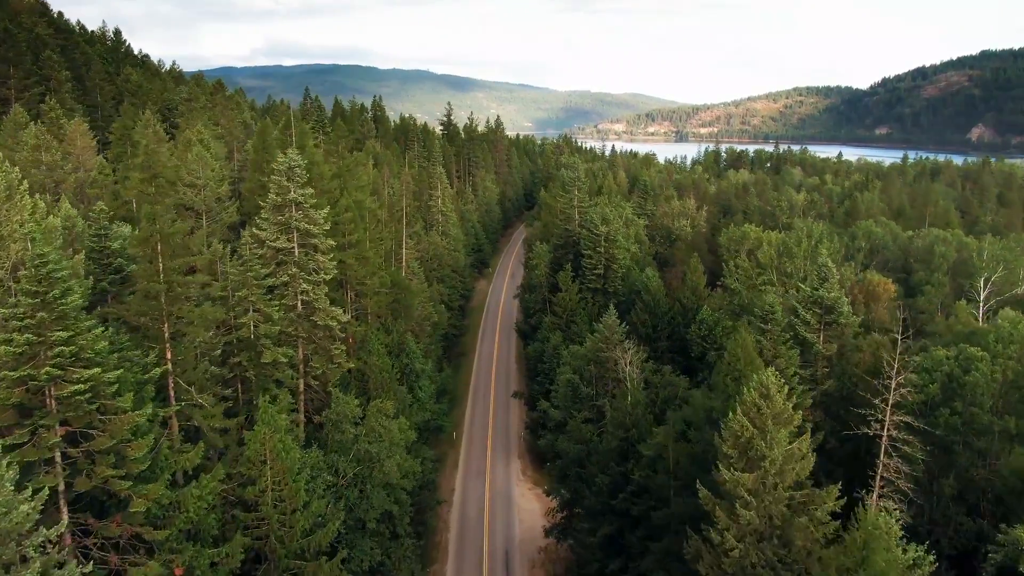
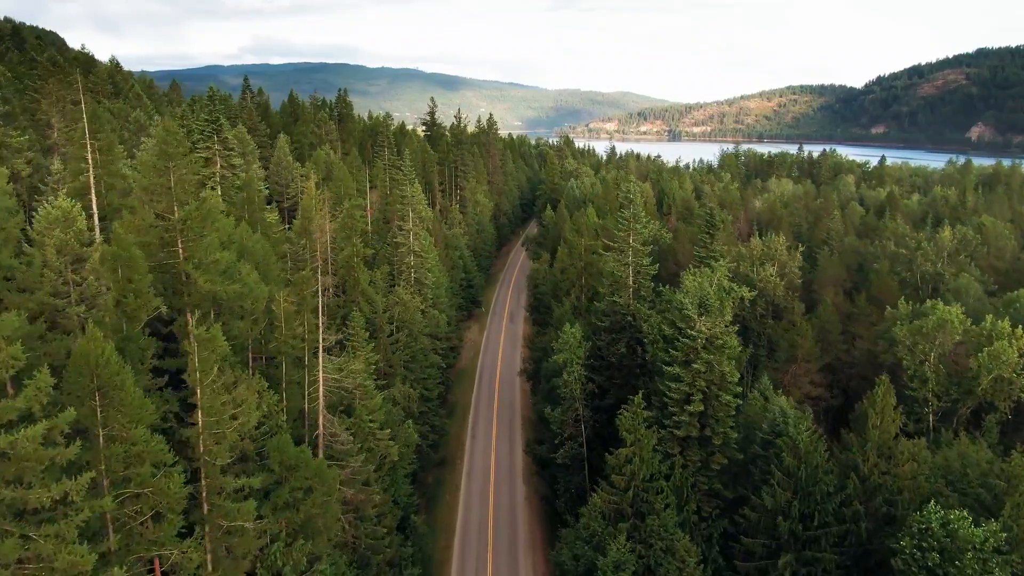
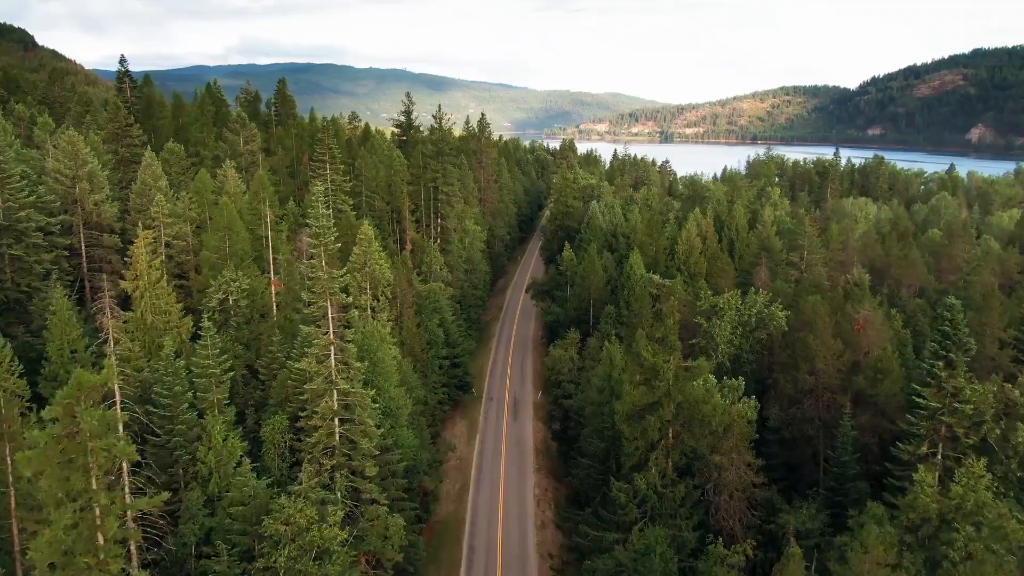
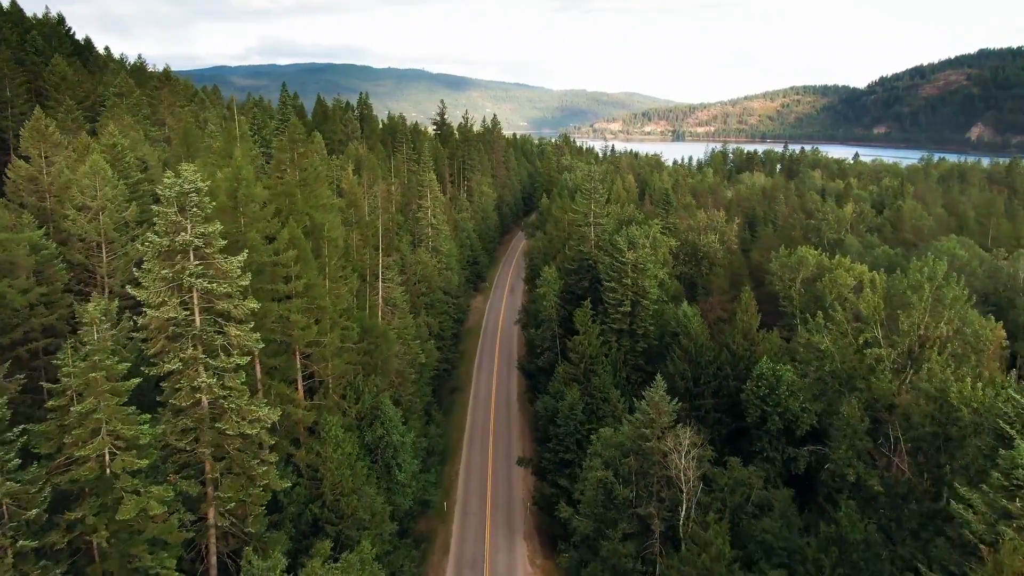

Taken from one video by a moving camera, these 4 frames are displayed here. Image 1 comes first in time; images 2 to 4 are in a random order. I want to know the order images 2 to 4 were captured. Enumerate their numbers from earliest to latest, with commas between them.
4, 2, 3
